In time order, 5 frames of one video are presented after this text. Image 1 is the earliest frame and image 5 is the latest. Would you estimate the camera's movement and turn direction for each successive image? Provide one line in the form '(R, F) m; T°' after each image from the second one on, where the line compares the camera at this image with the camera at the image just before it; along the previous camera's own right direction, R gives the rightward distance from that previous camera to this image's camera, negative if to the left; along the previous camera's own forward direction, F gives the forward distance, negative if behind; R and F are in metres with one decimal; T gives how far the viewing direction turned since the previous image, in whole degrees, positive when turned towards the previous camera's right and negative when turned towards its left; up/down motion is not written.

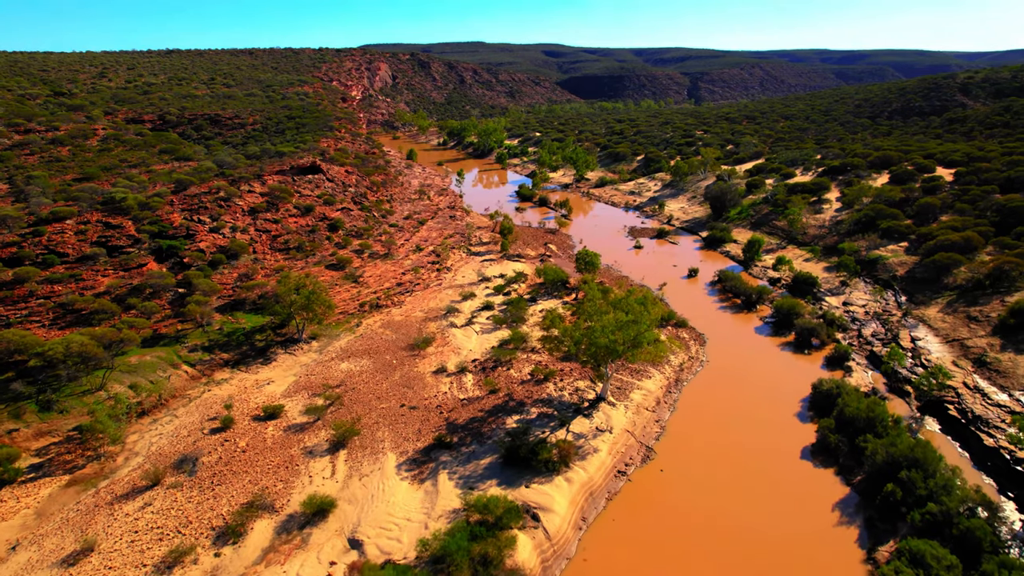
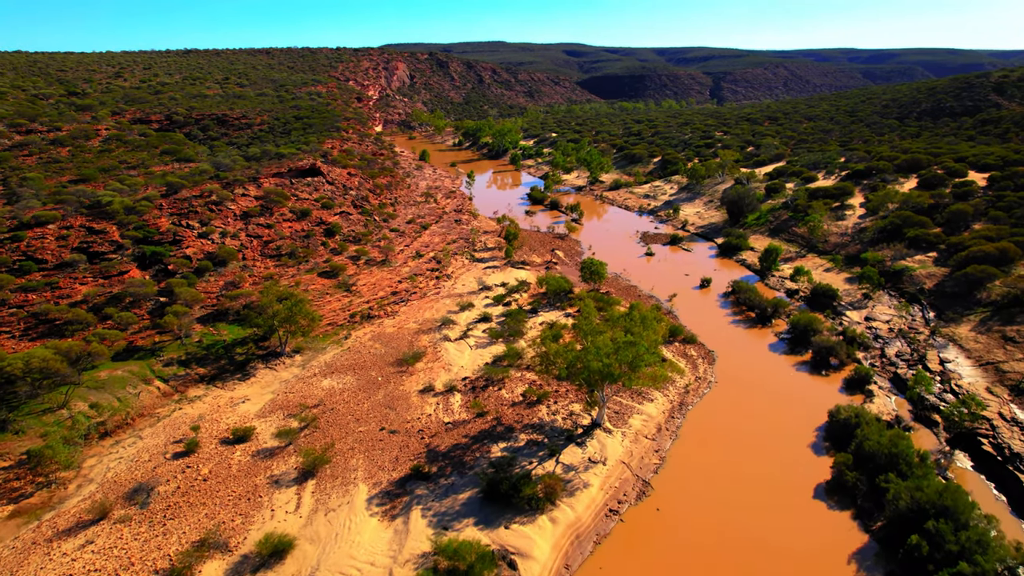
(+1.0, +1.3) m; -2°
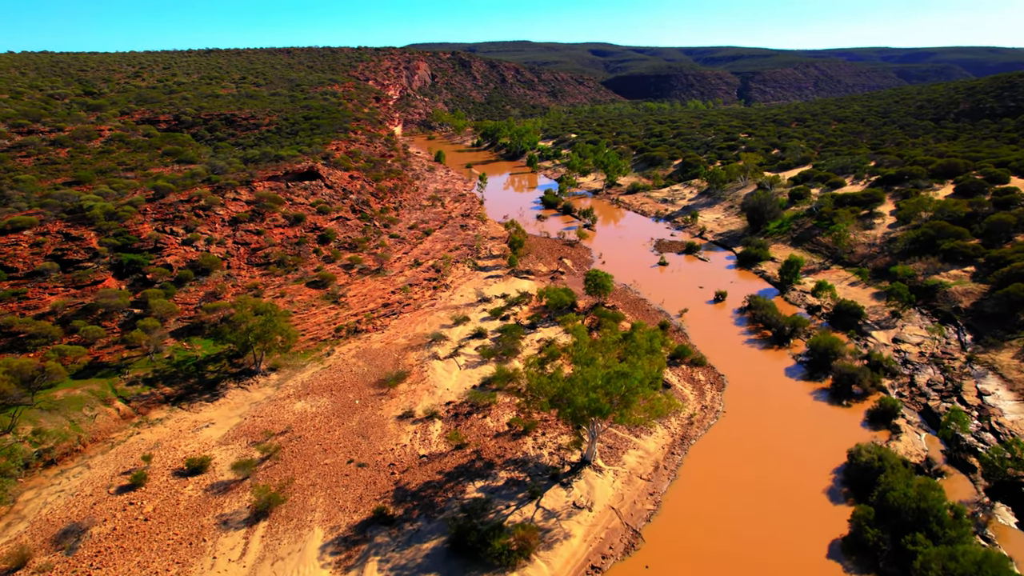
(+1.3, +1.6) m; -2°
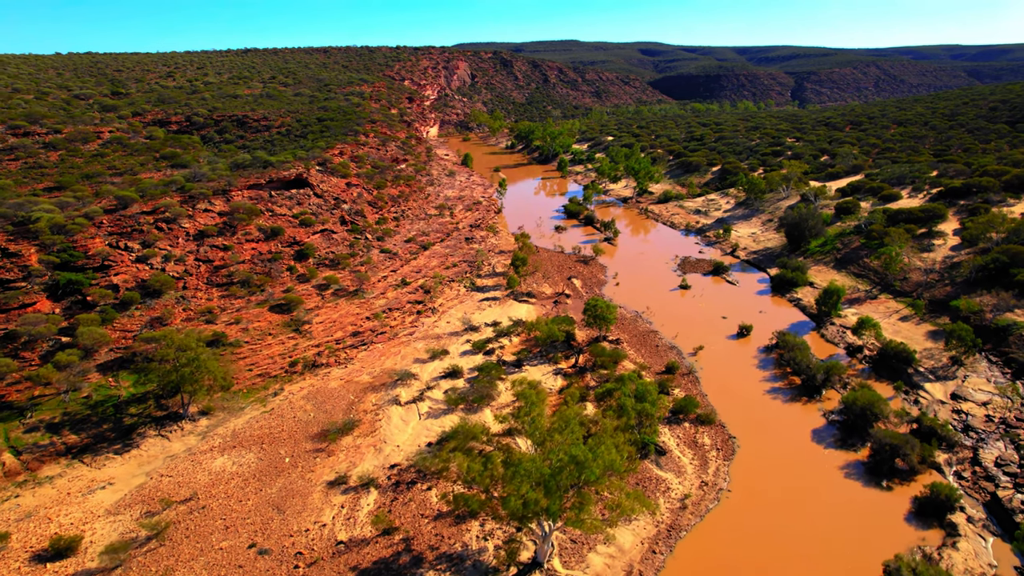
(+2.7, +3.2) m; -4°
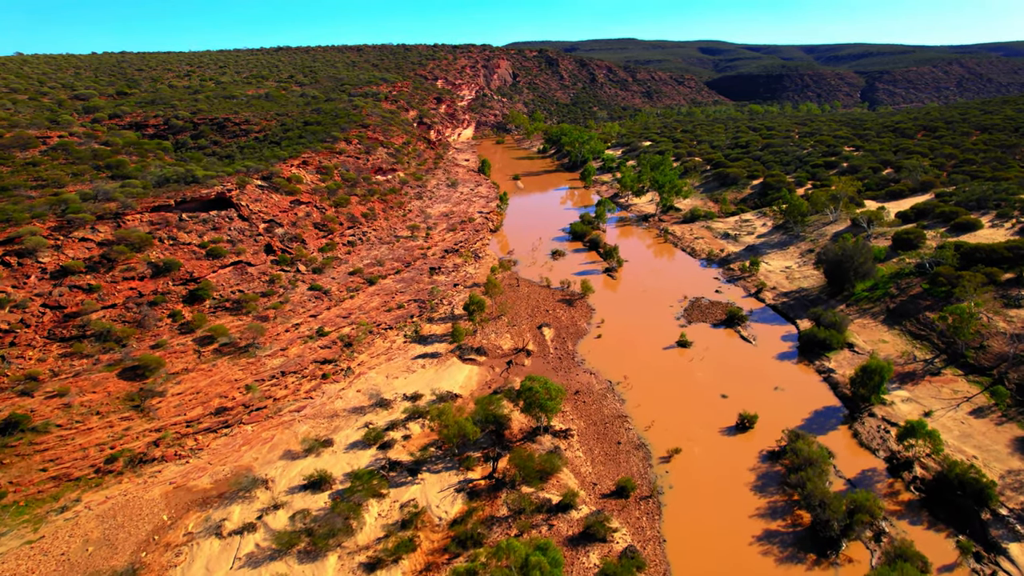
(+5.8, +6.3) m; -5°
